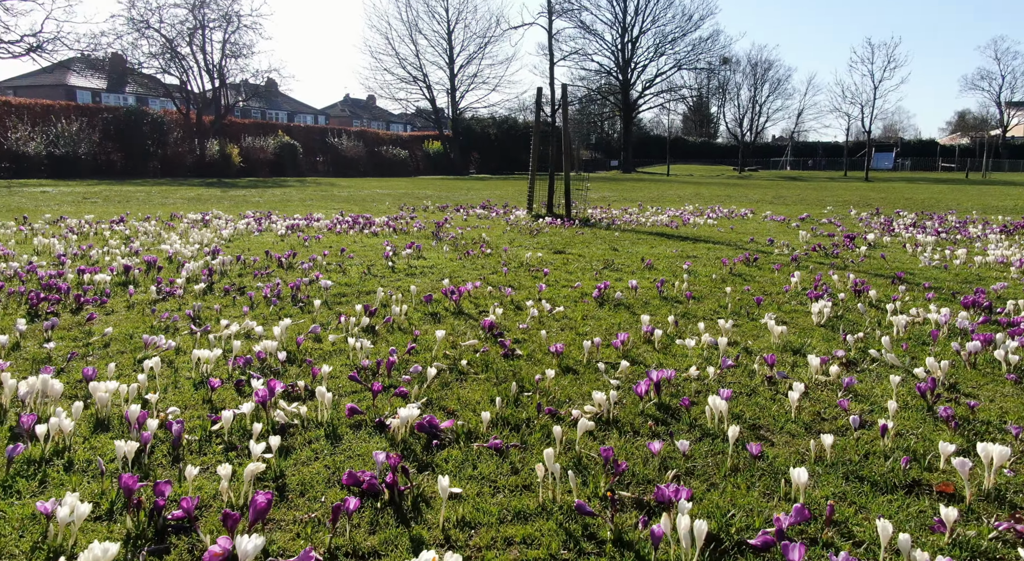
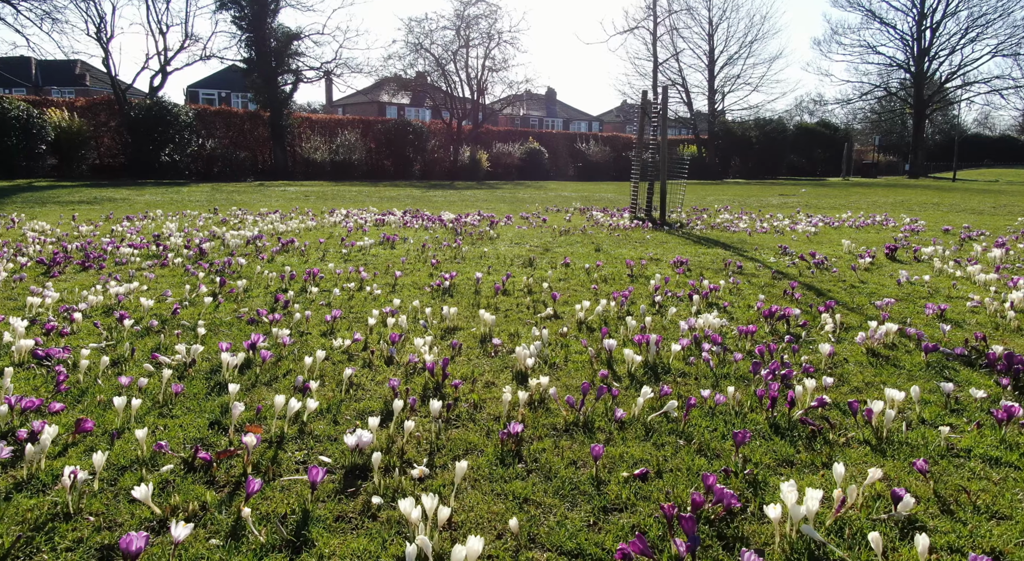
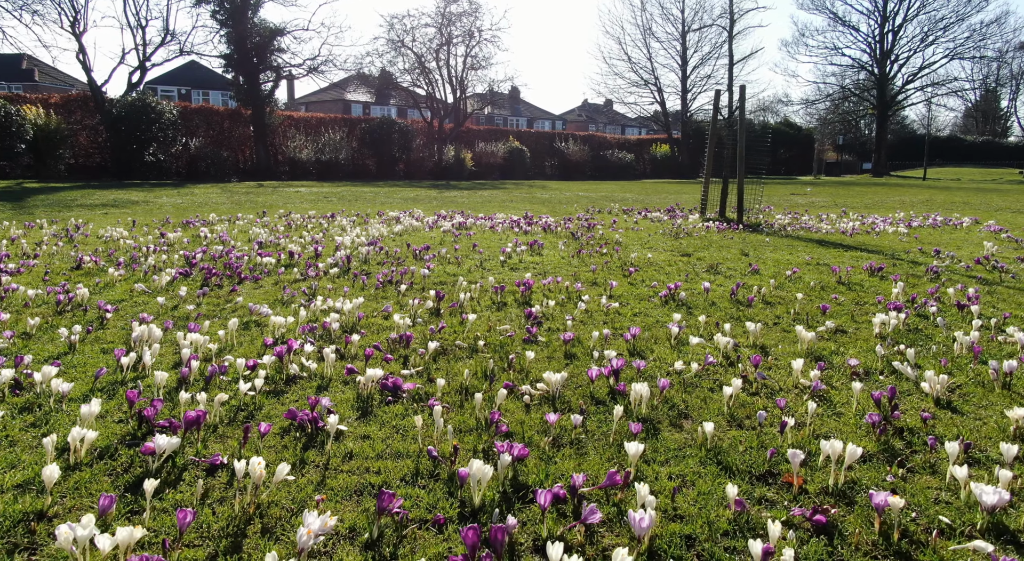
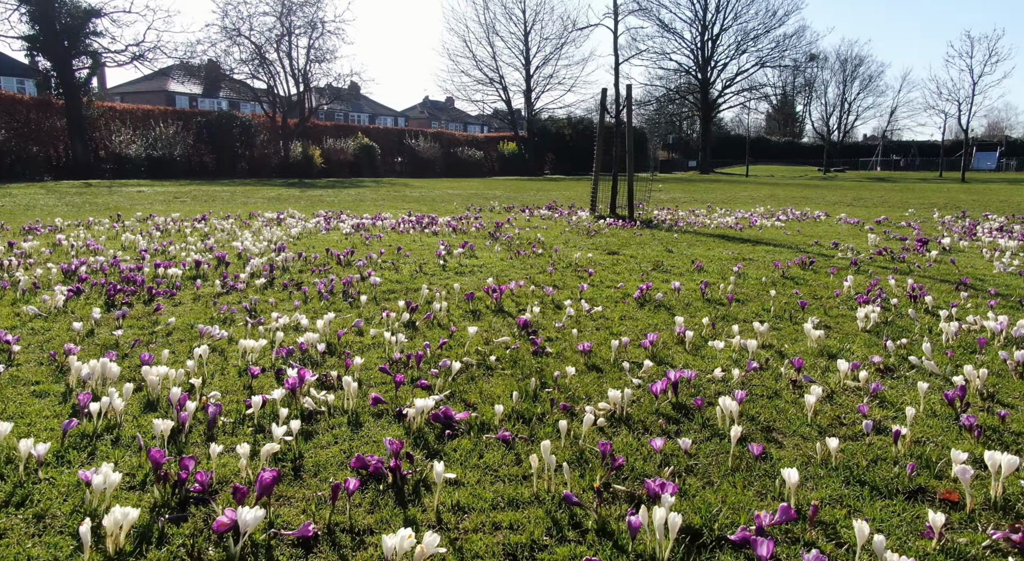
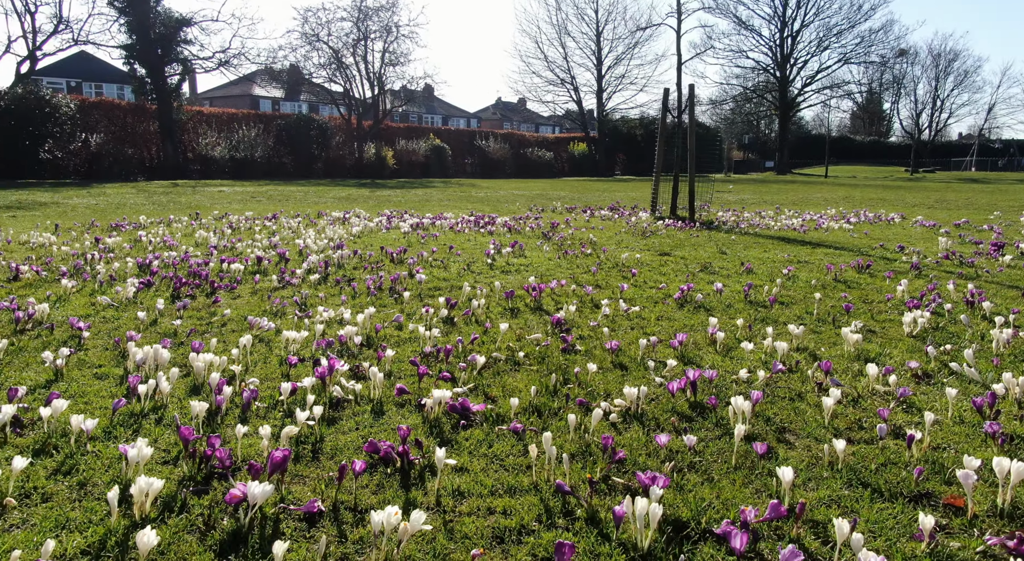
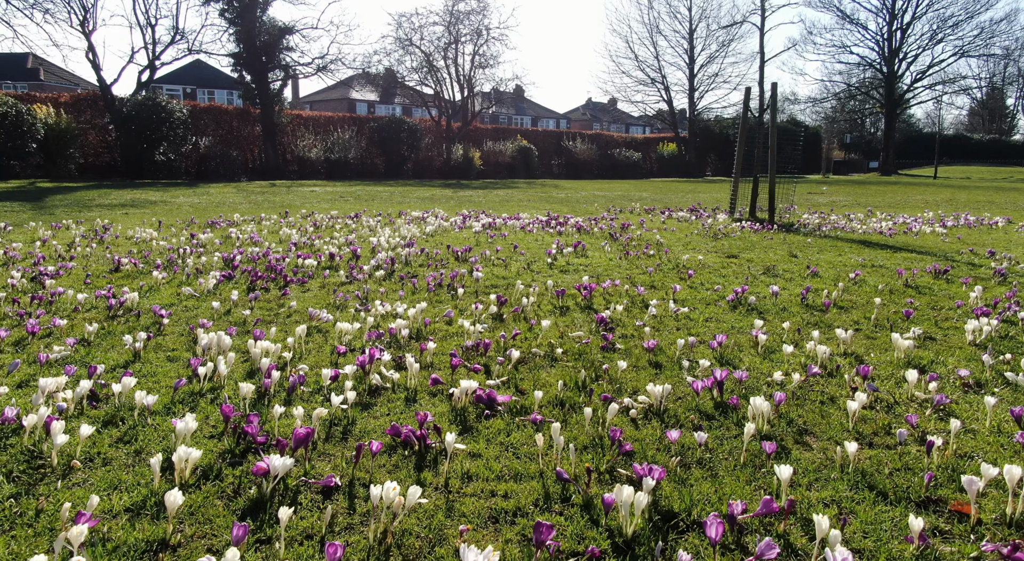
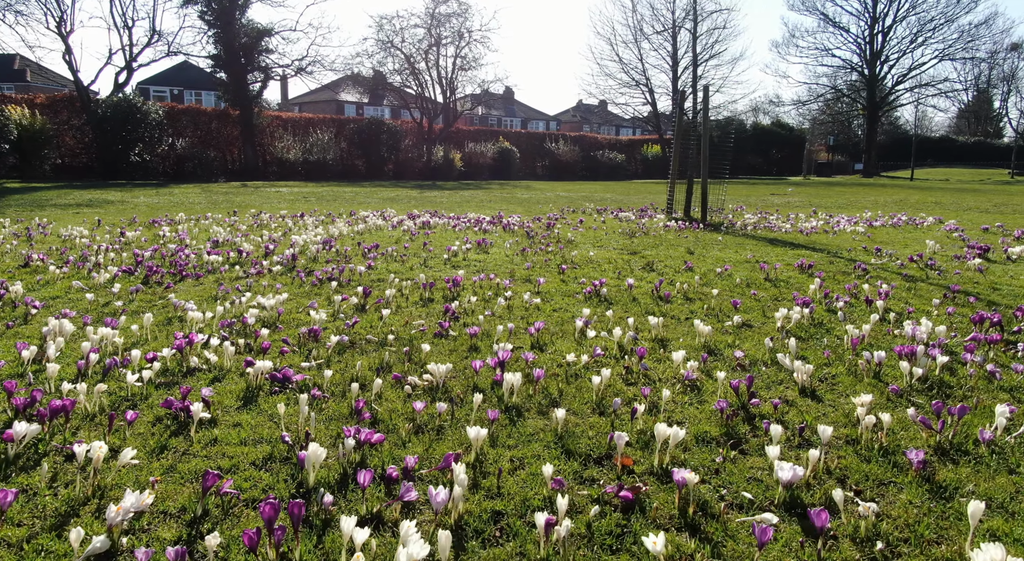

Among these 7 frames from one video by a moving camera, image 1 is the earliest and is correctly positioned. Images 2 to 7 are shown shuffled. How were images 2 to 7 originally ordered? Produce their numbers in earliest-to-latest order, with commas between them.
4, 5, 6, 3, 7, 2
